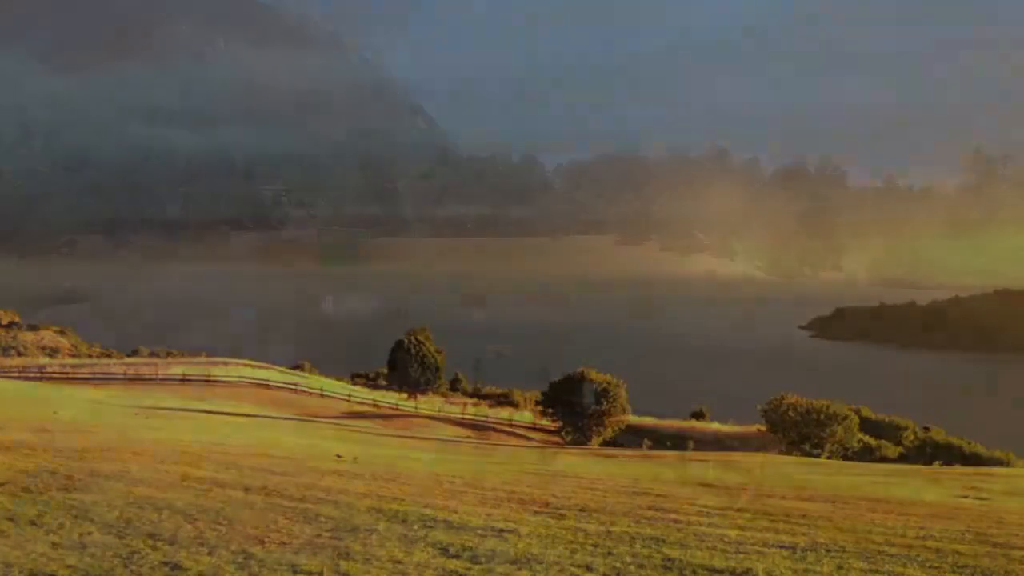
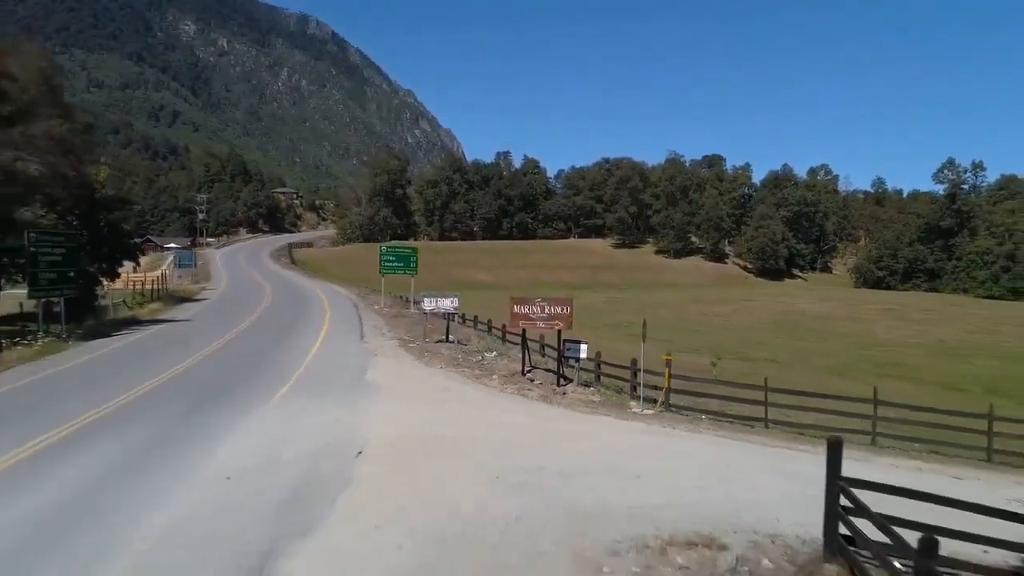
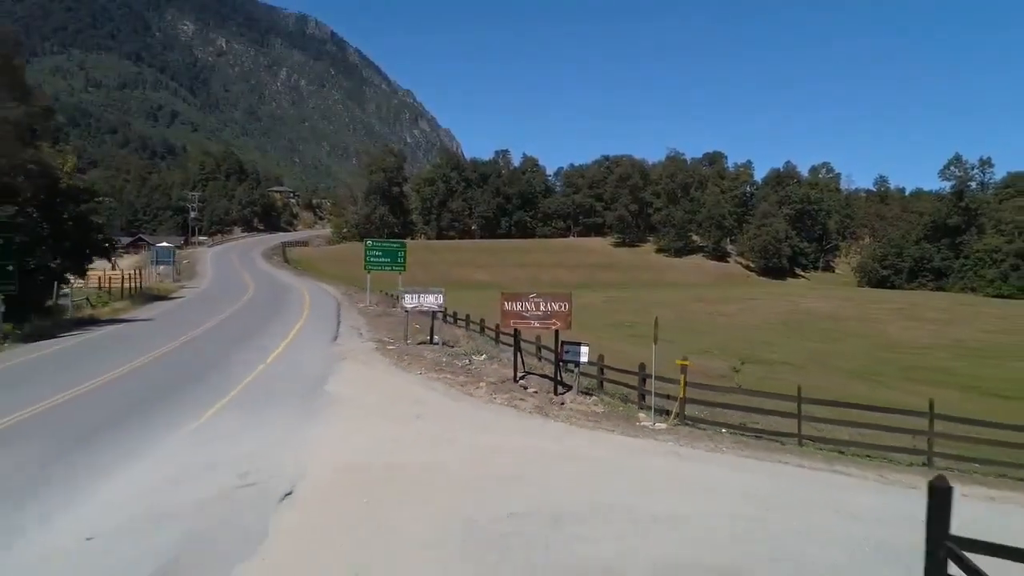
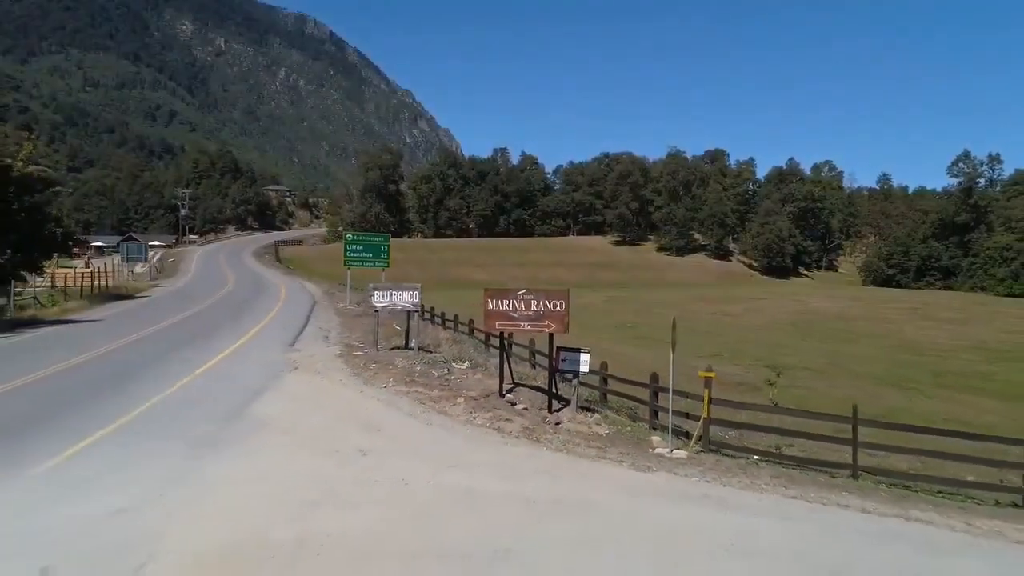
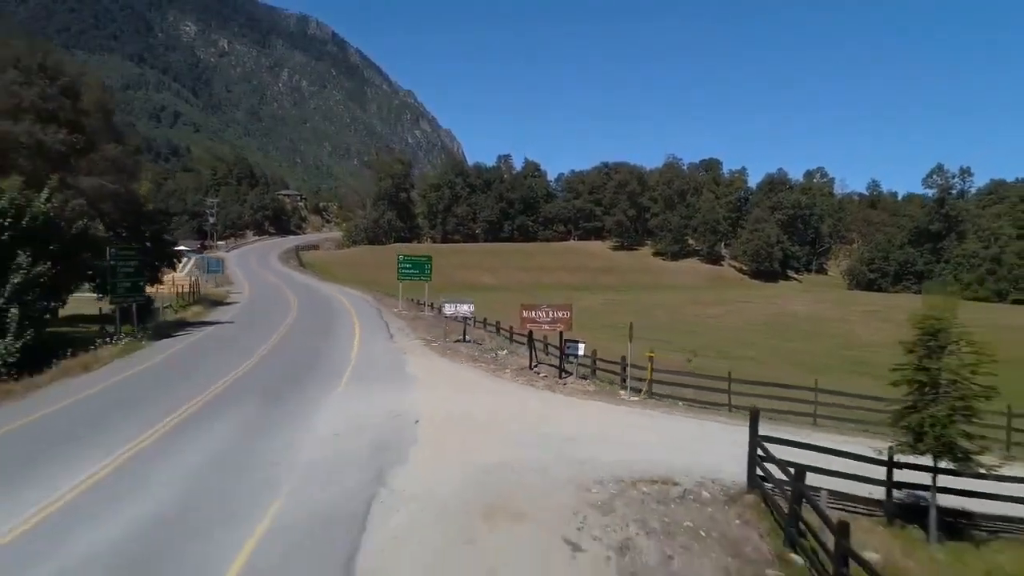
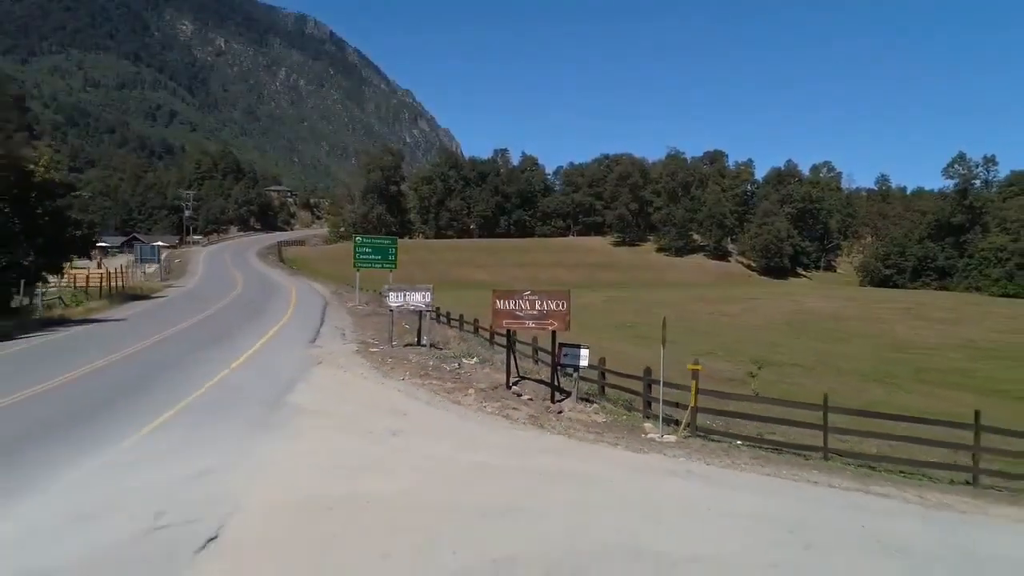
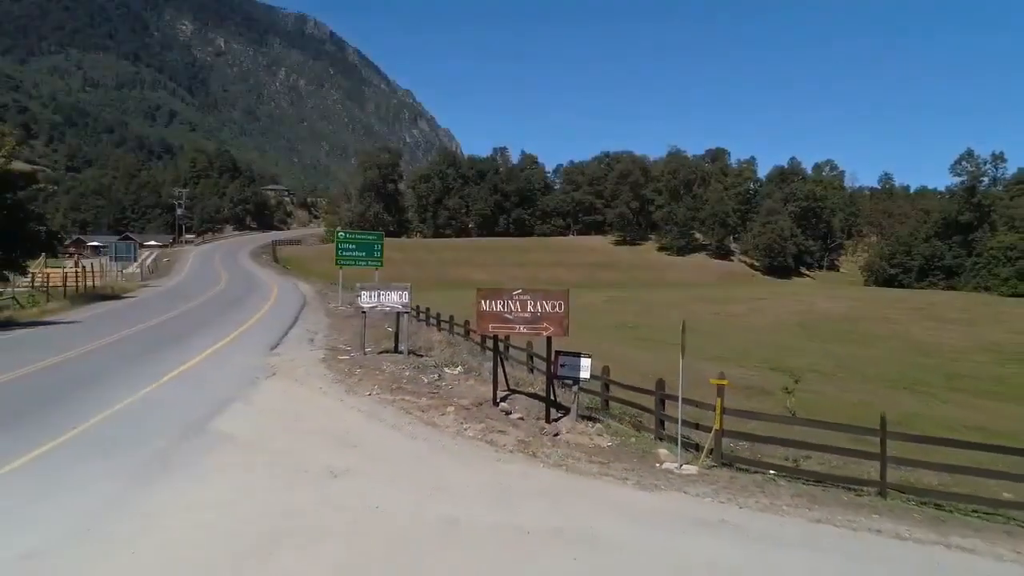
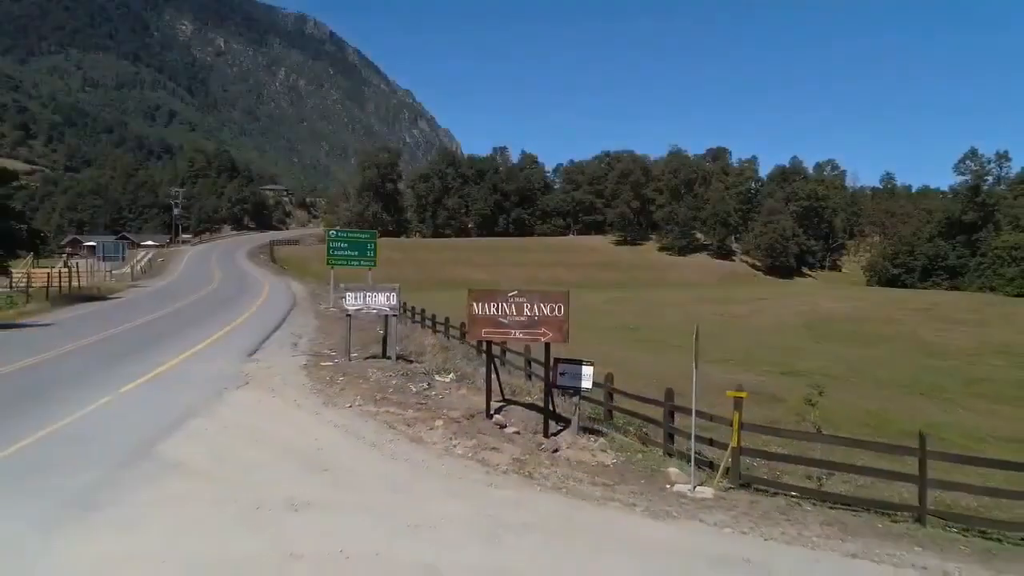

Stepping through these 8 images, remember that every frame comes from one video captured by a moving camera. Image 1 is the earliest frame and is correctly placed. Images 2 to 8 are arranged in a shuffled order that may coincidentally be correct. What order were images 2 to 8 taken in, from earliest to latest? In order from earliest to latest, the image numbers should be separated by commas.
8, 7, 4, 6, 3, 2, 5
